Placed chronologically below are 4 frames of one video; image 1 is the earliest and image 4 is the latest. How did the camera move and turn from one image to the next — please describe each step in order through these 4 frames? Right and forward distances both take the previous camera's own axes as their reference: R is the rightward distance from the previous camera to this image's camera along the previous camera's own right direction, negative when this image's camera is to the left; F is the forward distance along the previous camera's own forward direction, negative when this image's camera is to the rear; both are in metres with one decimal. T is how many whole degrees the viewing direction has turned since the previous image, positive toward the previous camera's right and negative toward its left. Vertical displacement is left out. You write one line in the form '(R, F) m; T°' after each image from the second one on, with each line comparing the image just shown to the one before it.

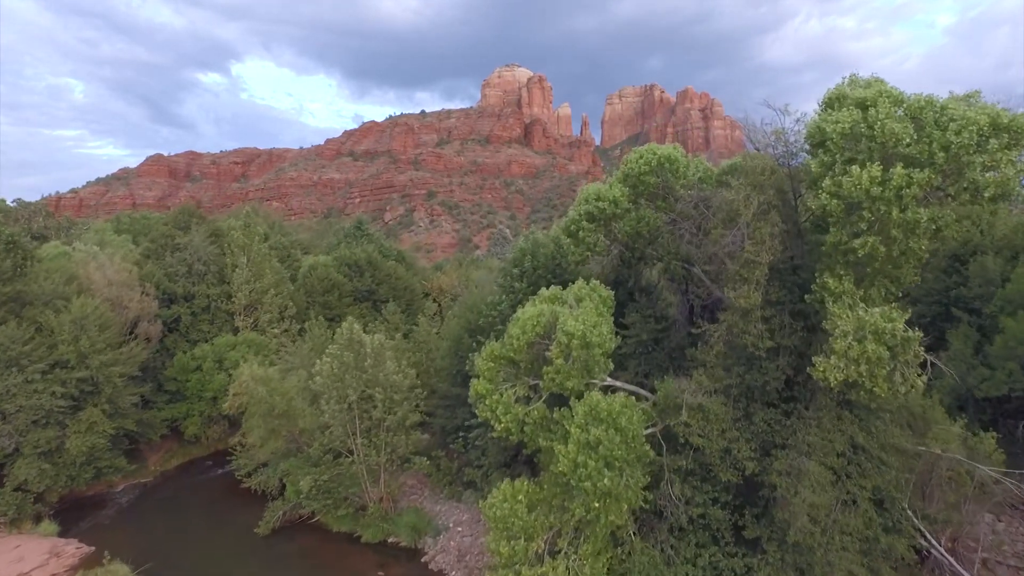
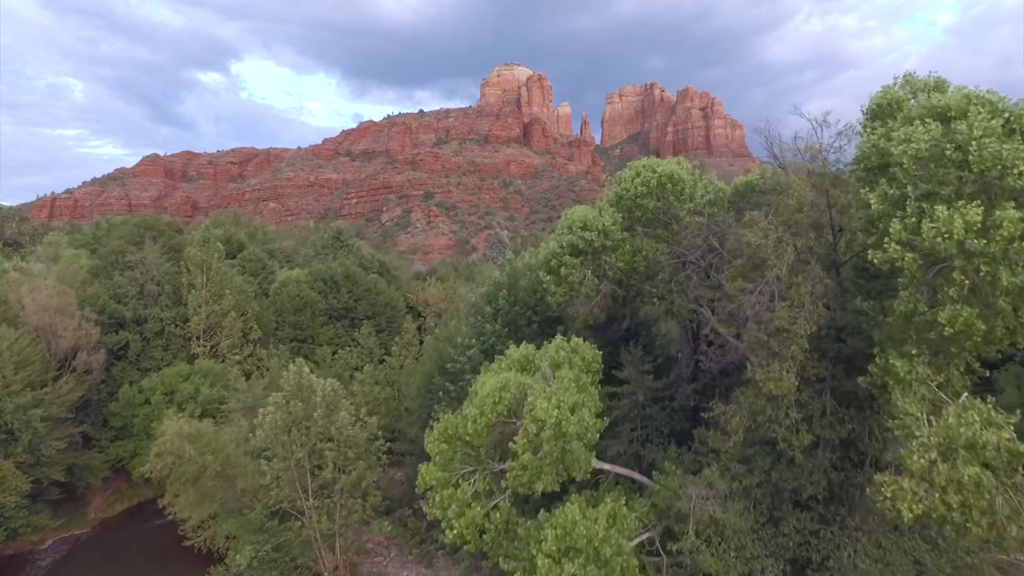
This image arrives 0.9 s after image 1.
(+0.3, +2.2) m; 0°
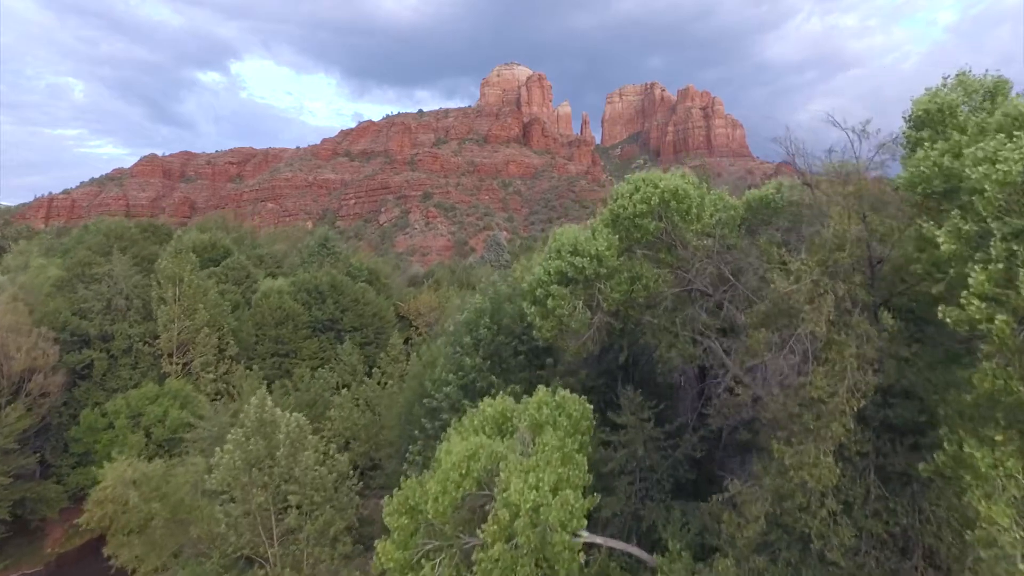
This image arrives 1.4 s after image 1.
(+0.2, +1.3) m; 0°
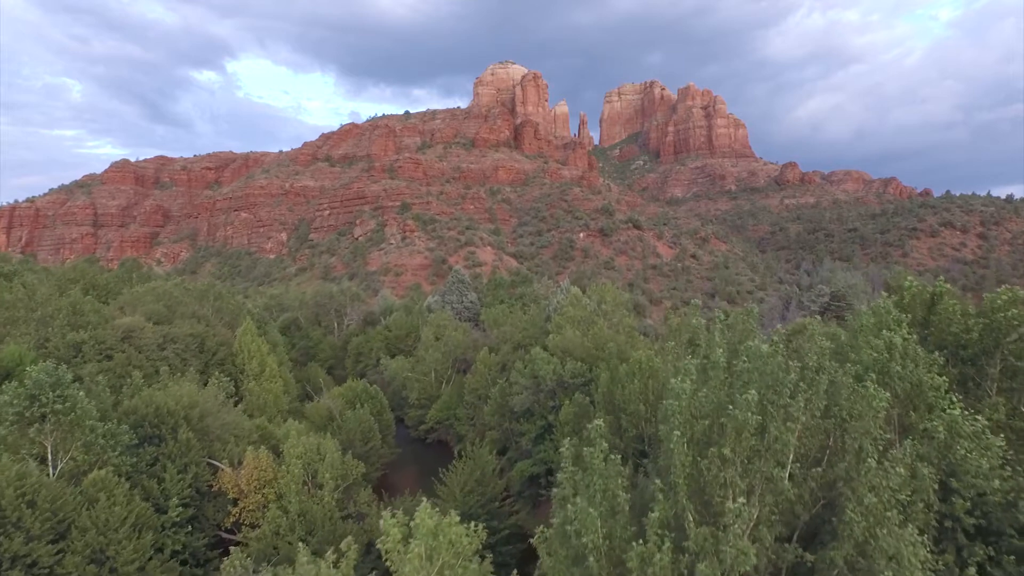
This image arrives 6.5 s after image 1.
(+2.4, +13.9) m; 0°
